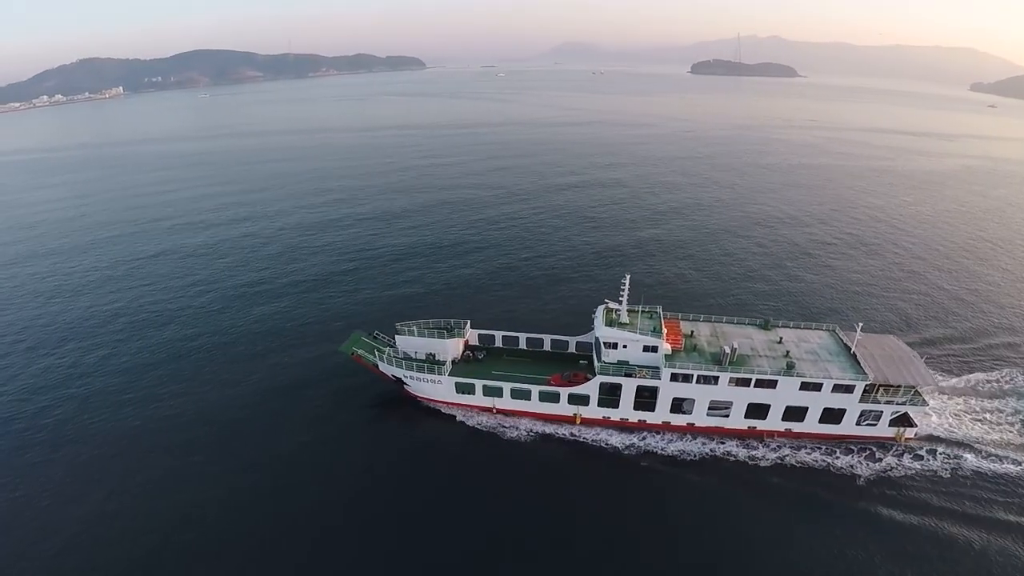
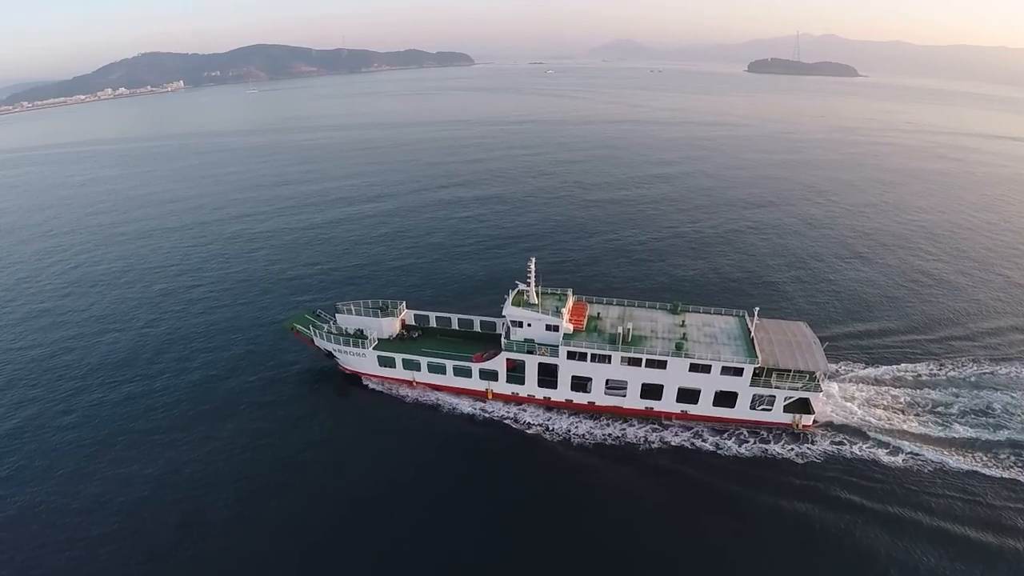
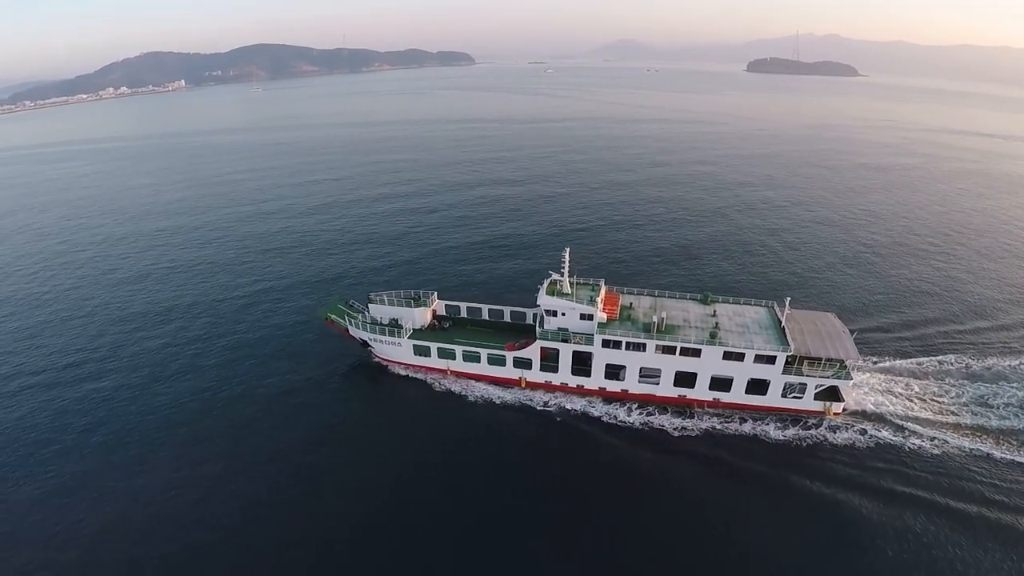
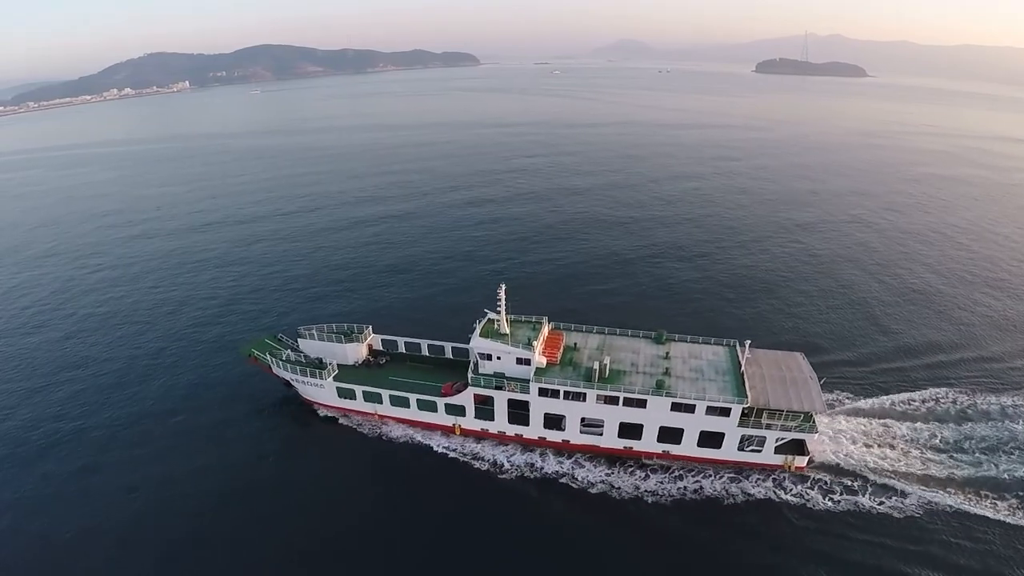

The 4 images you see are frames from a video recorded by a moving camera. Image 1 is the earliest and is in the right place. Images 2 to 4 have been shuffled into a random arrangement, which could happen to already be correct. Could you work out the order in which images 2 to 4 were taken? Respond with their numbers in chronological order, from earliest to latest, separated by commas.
3, 2, 4
